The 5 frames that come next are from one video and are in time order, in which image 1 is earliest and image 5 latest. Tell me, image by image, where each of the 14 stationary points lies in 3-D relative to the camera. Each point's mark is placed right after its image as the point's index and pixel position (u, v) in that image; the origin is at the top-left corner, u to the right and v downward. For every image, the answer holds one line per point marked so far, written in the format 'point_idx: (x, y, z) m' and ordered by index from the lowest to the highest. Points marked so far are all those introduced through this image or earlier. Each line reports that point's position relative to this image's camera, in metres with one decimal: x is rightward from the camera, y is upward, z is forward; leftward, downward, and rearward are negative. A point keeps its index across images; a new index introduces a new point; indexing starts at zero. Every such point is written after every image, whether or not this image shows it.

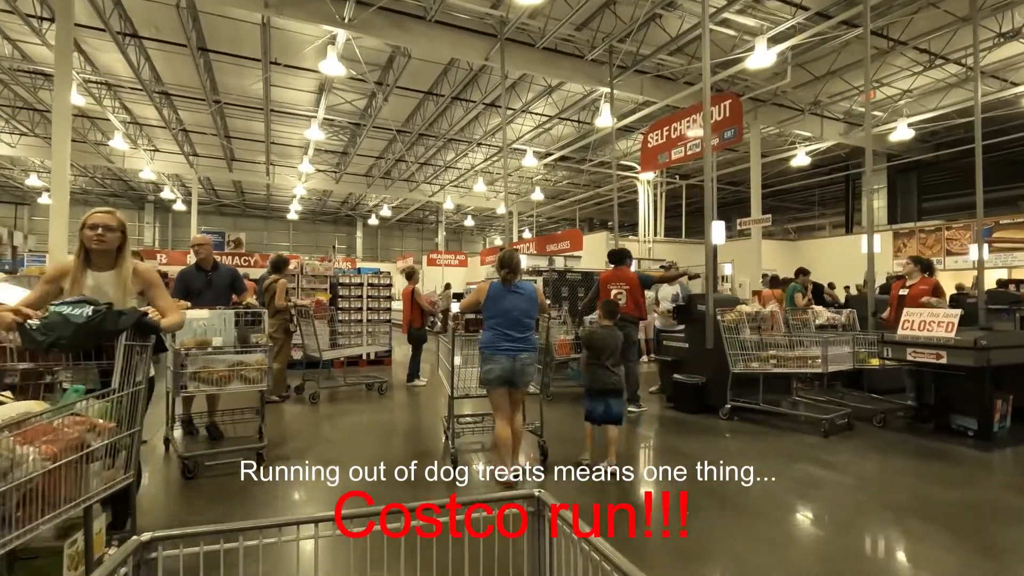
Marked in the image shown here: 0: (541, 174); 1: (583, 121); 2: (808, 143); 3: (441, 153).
0: (+1.0, +3.9, +18.1) m
1: (+1.8, +4.3, +13.8) m
2: (+7.6, +3.8, +13.8) m
3: (-2.3, +4.3, +16.9) m
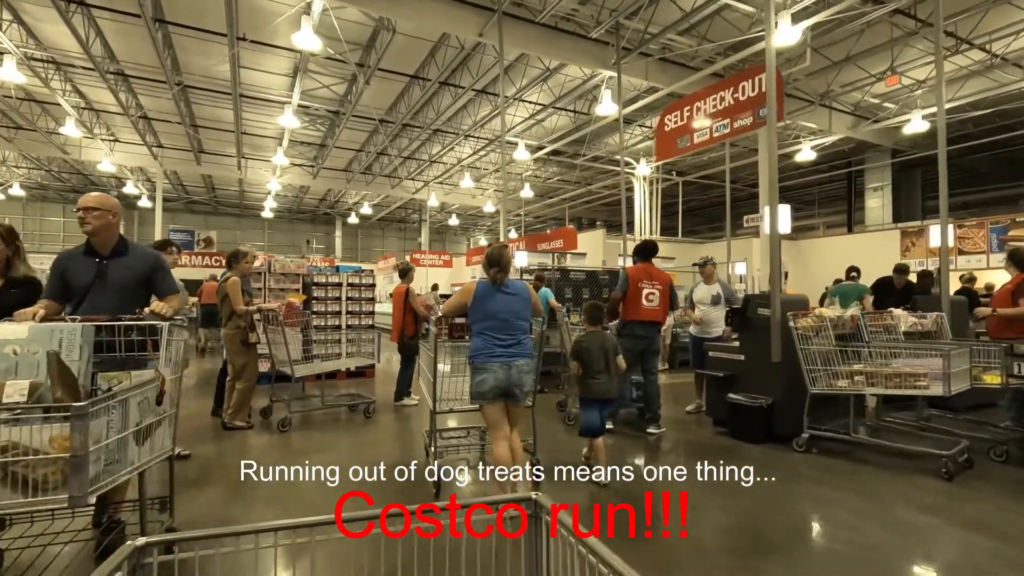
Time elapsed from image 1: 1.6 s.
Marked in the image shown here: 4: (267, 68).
0: (+0.6, +3.8, +17.3) m
1: (+1.6, +4.3, +12.9) m
2: (+7.4, +3.7, +13.1) m
3: (-2.6, +4.2, +15.9) m
4: (-5.0, +4.5, +11.1) m
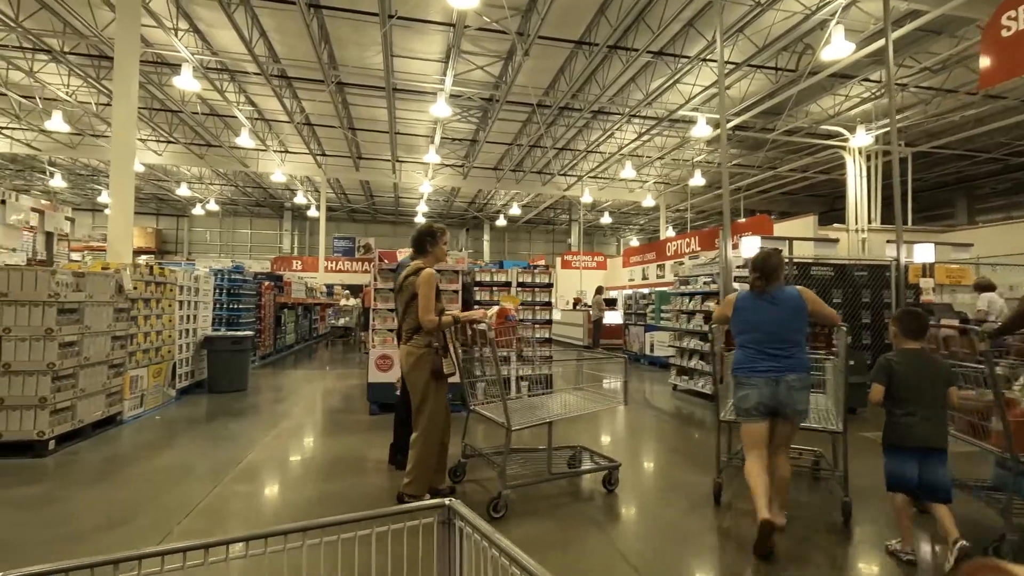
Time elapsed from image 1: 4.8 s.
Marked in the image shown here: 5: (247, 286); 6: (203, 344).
0: (+5.3, +3.7, +14.7) m
1: (+5.2, +4.2, +10.2) m
2: (+10.8, +3.7, +8.9) m
3: (+1.9, +4.1, +14.2) m
4: (-1.7, +4.5, +10.2) m
5: (-4.2, 0.0, +8.5) m
6: (-3.8, -0.7, +6.5) m
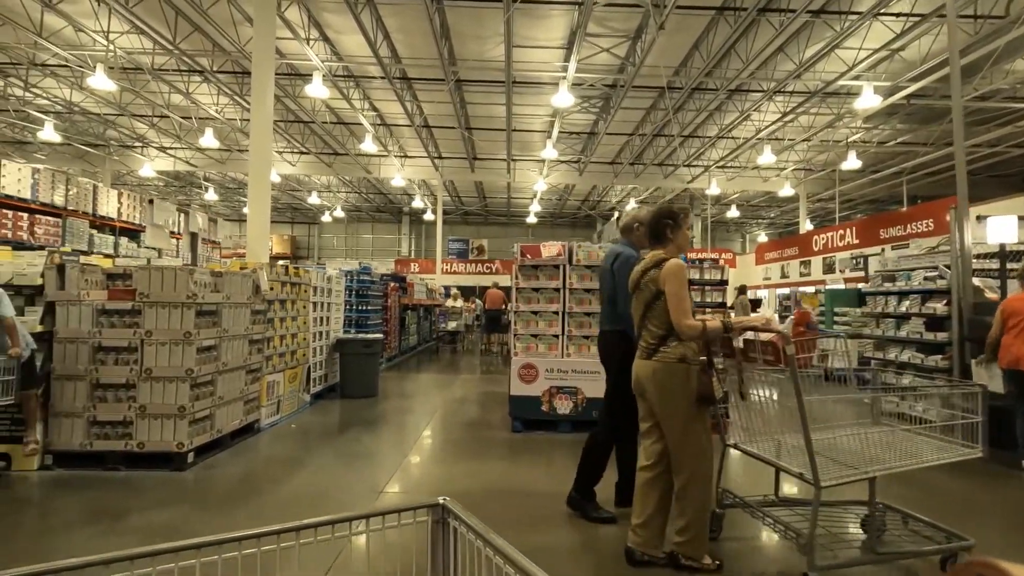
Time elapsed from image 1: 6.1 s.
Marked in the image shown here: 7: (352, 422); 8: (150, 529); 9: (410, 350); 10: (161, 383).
0: (+8.4, +3.8, +12.7) m
1: (+7.4, +4.3, +8.3) m
2: (+12.7, +3.8, +6.0) m
3: (+4.9, +4.1, +12.9) m
4: (+0.6, +4.5, +9.6) m
5: (-2.2, 0.0, +8.4) m
6: (-2.1, -0.7, +6.4) m
7: (-1.6, -1.3, +5.2) m
8: (-1.8, -1.2, +2.7) m
9: (-2.3, -1.4, +12.0) m
10: (-2.4, -0.7, +3.7) m
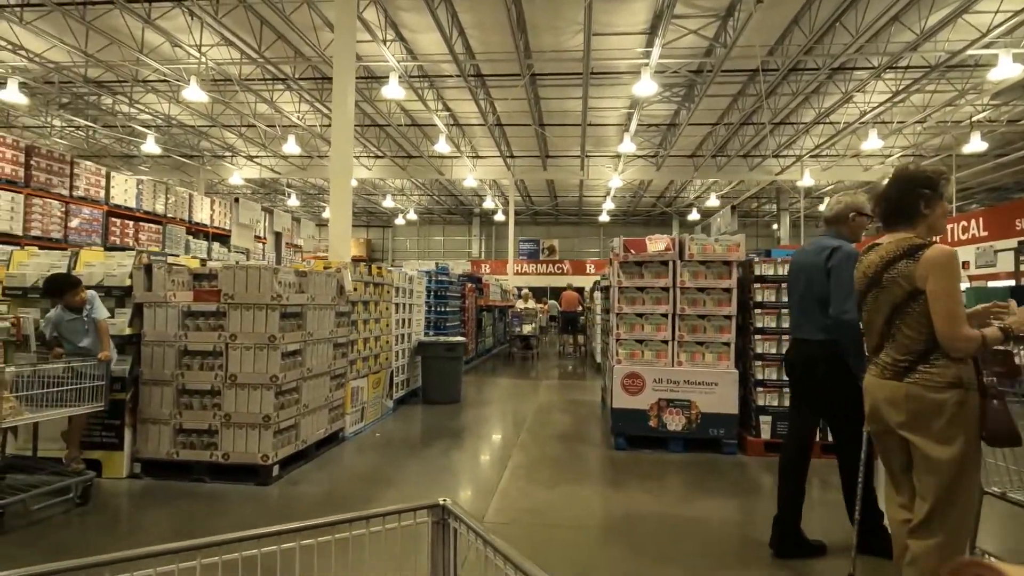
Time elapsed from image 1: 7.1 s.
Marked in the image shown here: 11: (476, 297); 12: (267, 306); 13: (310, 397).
0: (+10.0, +3.8, +11.1) m
1: (+8.5, +4.3, +6.9) m
2: (+13.5, +3.8, +3.9) m
3: (+6.6, +4.1, +11.8) m
4: (+1.9, +4.5, +9.1) m
5: (-0.9, 0.0, +8.2) m
6: (-1.1, -0.7, +6.2) m
7: (-0.7, -1.3, +4.9) m
8: (-1.3, -1.2, +2.5) m
9: (-0.6, -1.4, +11.8) m
10: (-1.8, -0.7, +3.6) m
11: (-0.7, -0.2, +10.2) m
12: (-1.7, -0.1, +3.6) m
13: (-1.5, -0.8, +4.0) m
